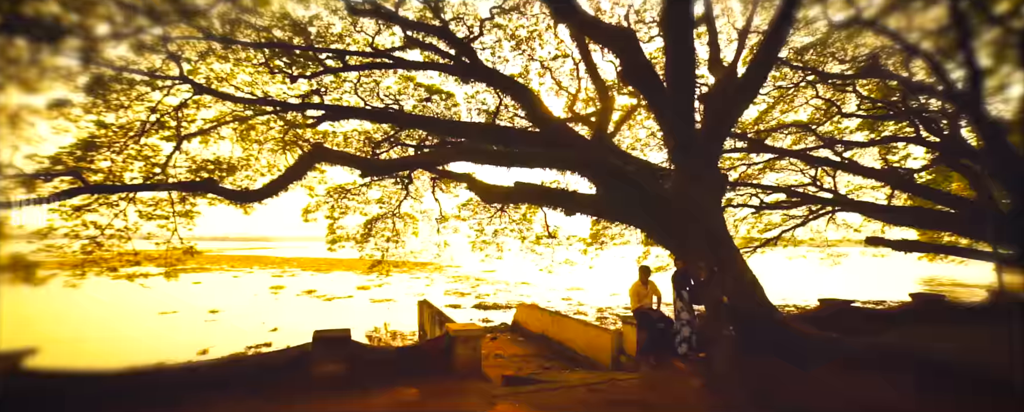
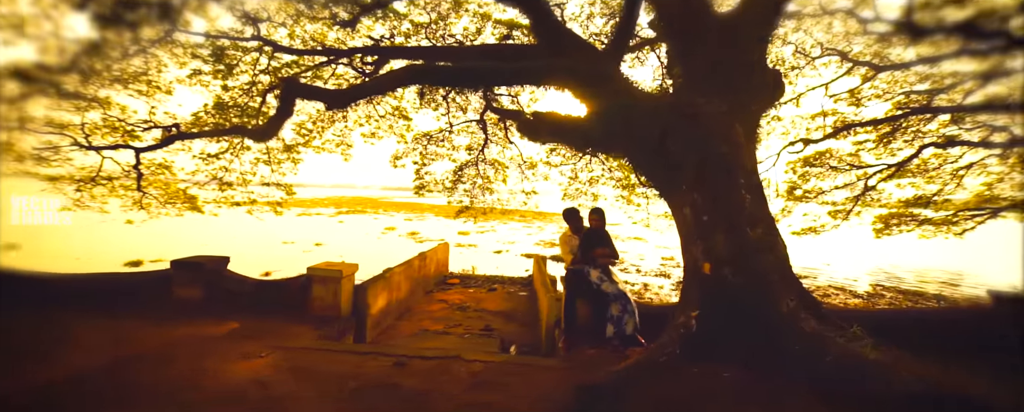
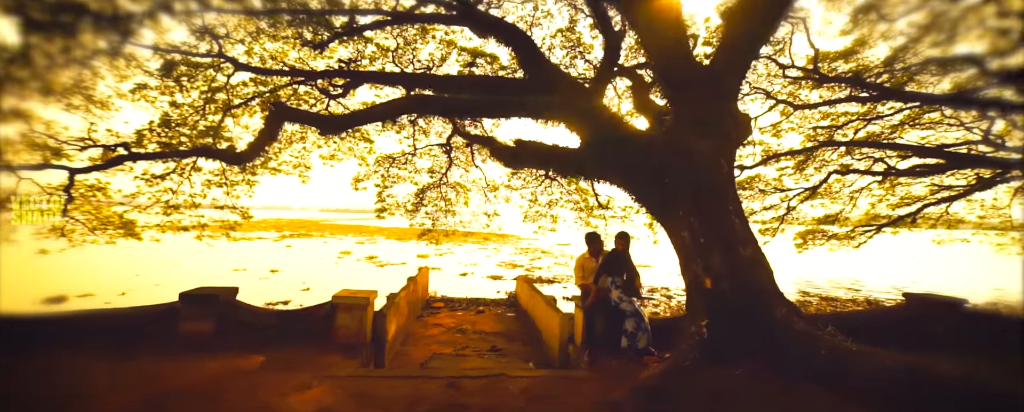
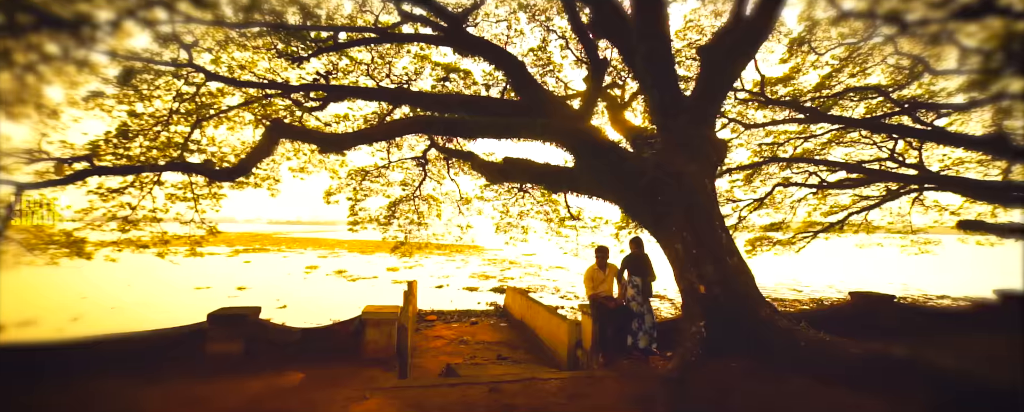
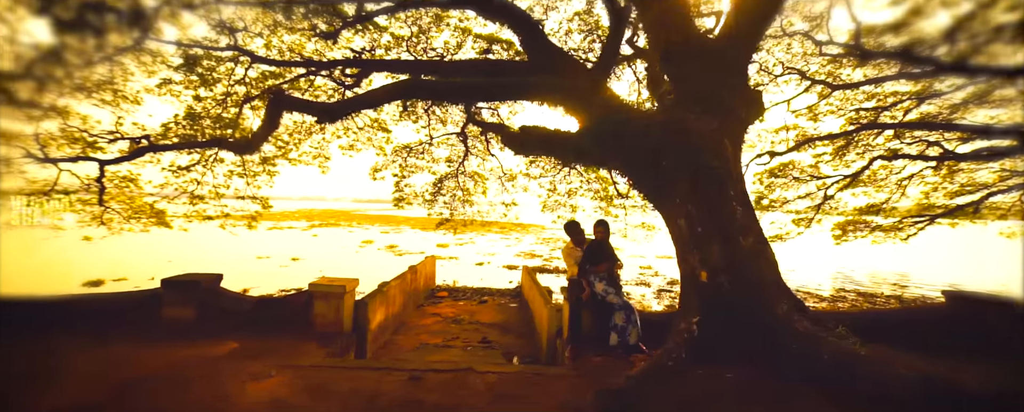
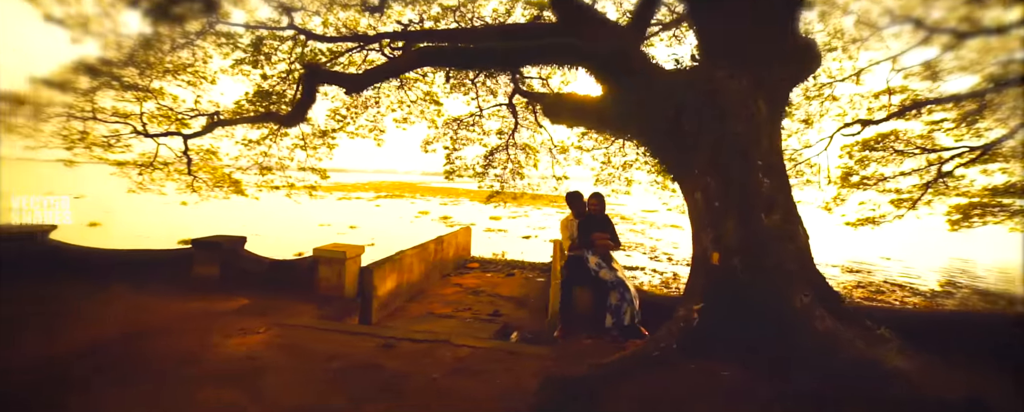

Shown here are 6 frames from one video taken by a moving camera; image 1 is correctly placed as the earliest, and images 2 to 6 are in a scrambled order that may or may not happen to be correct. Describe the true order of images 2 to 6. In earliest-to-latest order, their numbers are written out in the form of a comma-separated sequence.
4, 3, 5, 2, 6
